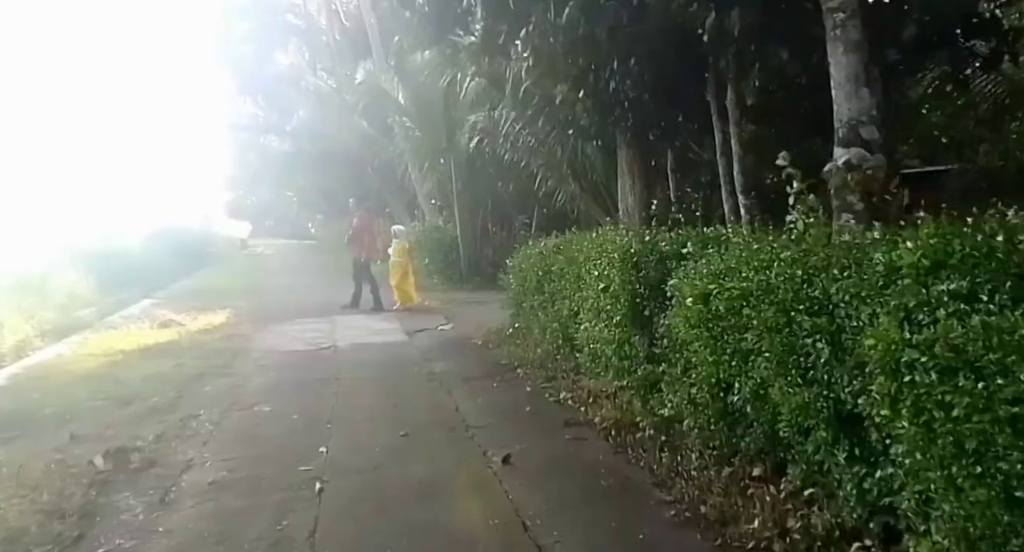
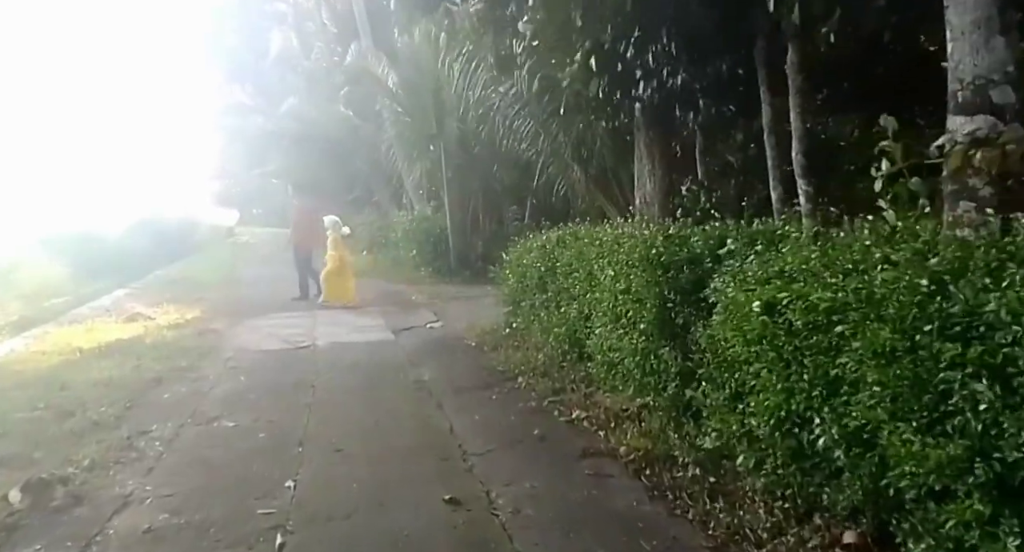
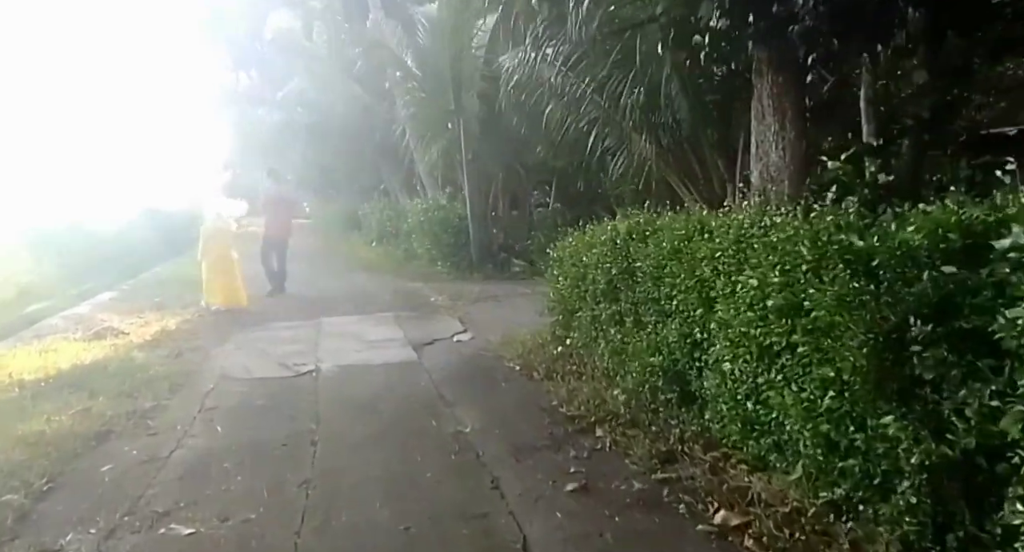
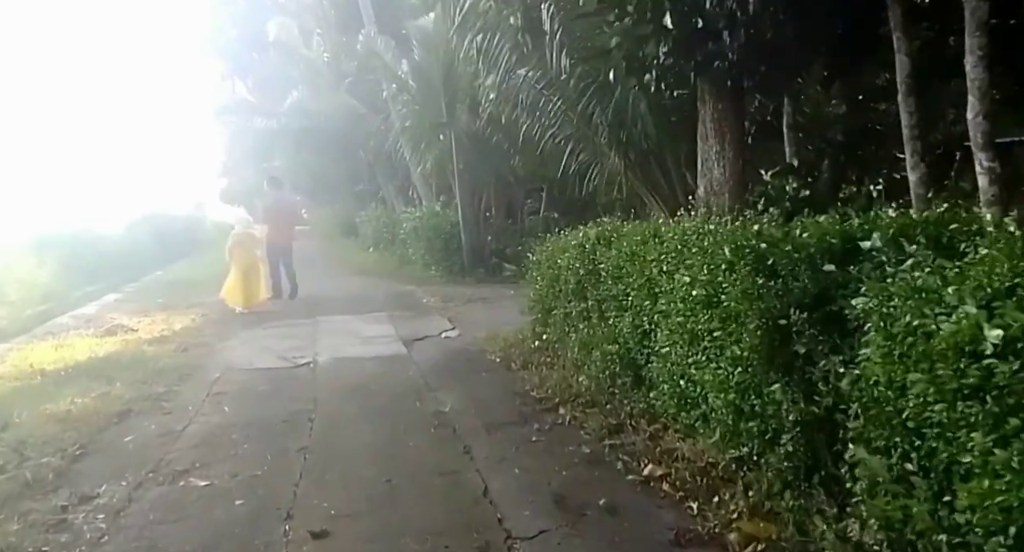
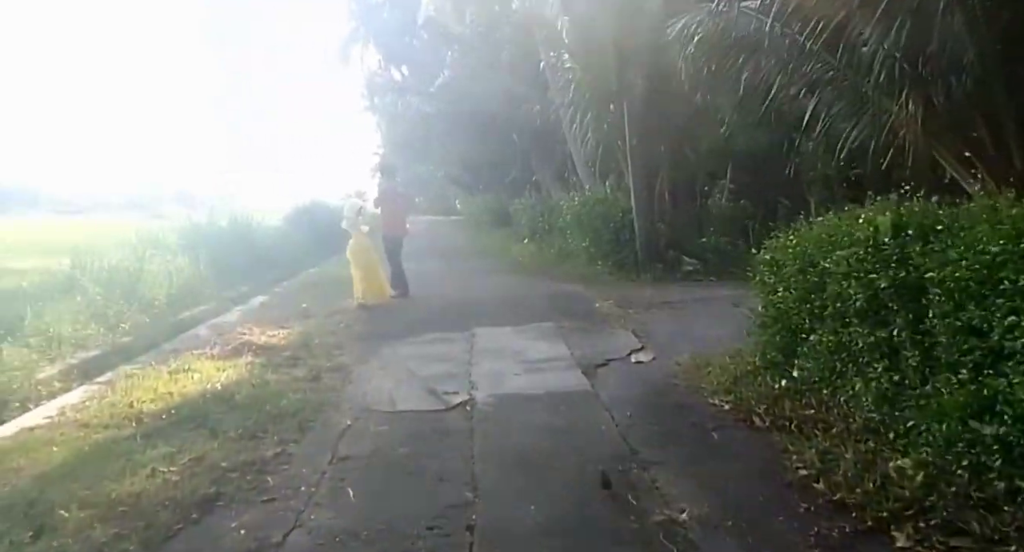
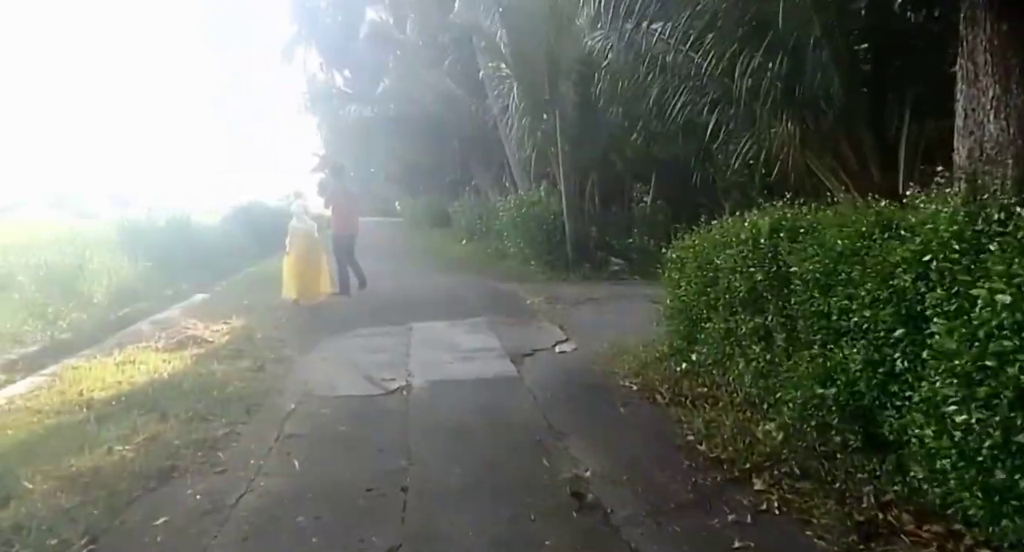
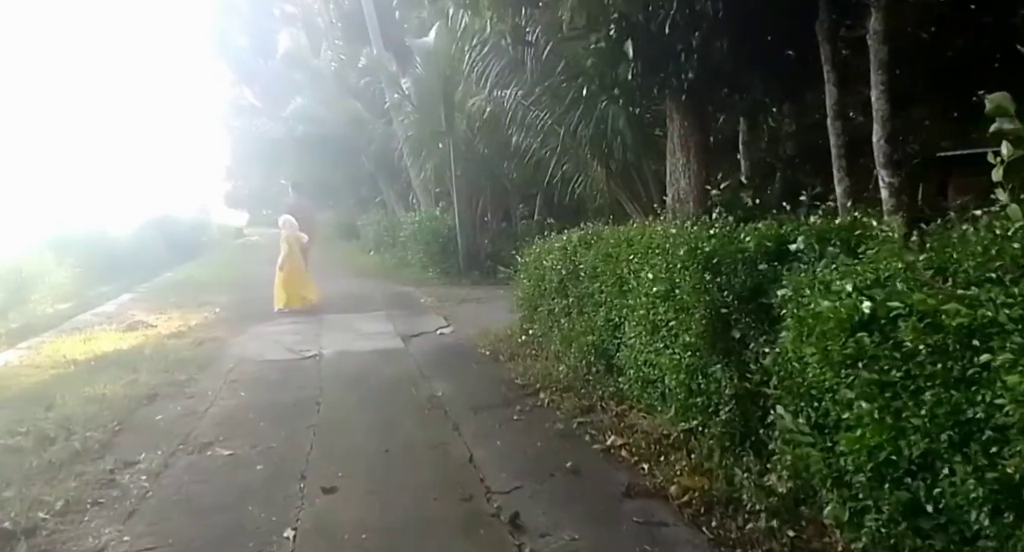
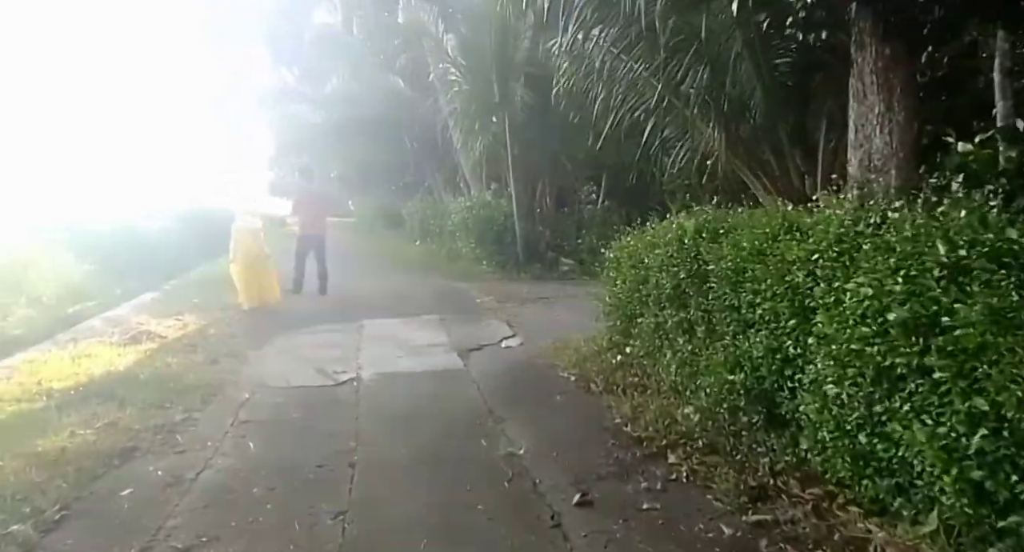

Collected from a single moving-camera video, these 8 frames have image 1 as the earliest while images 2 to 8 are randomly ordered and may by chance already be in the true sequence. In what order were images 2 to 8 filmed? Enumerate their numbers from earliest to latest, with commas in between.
2, 7, 4, 3, 8, 6, 5
